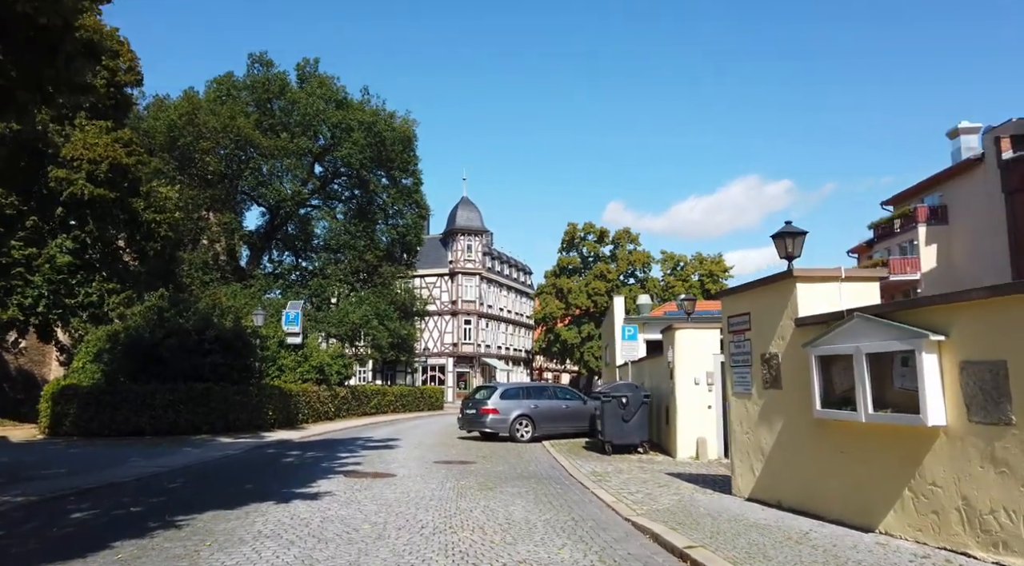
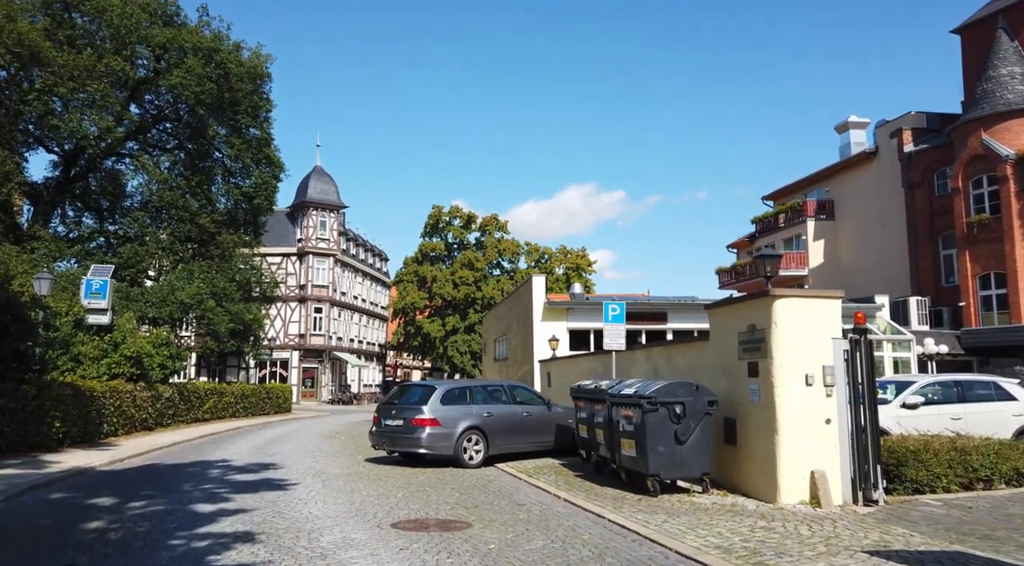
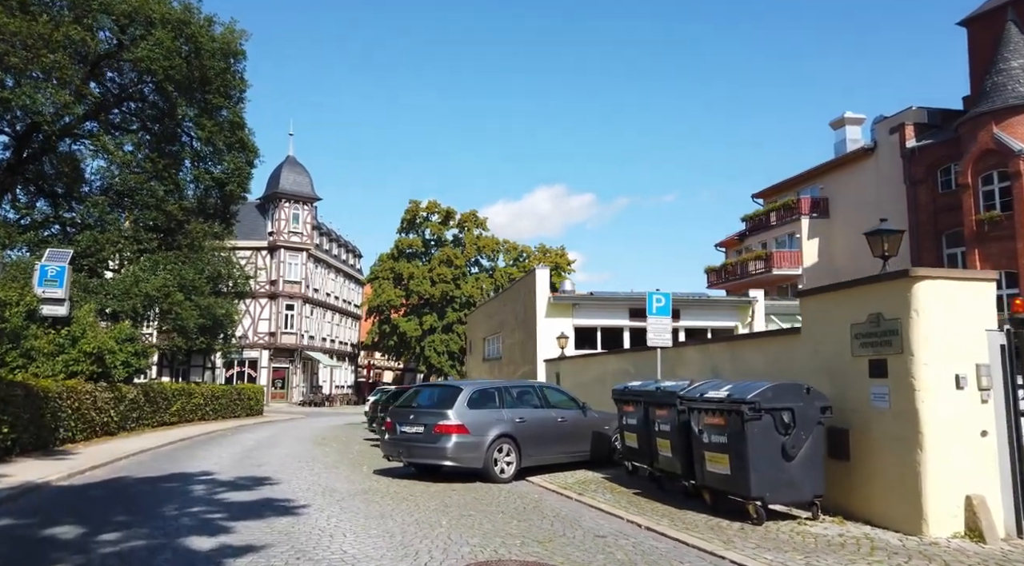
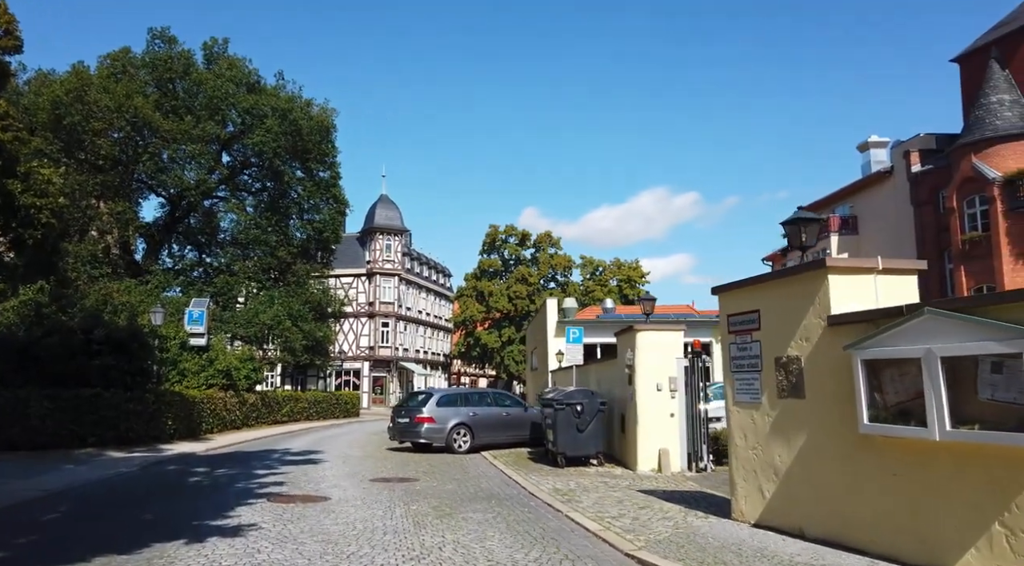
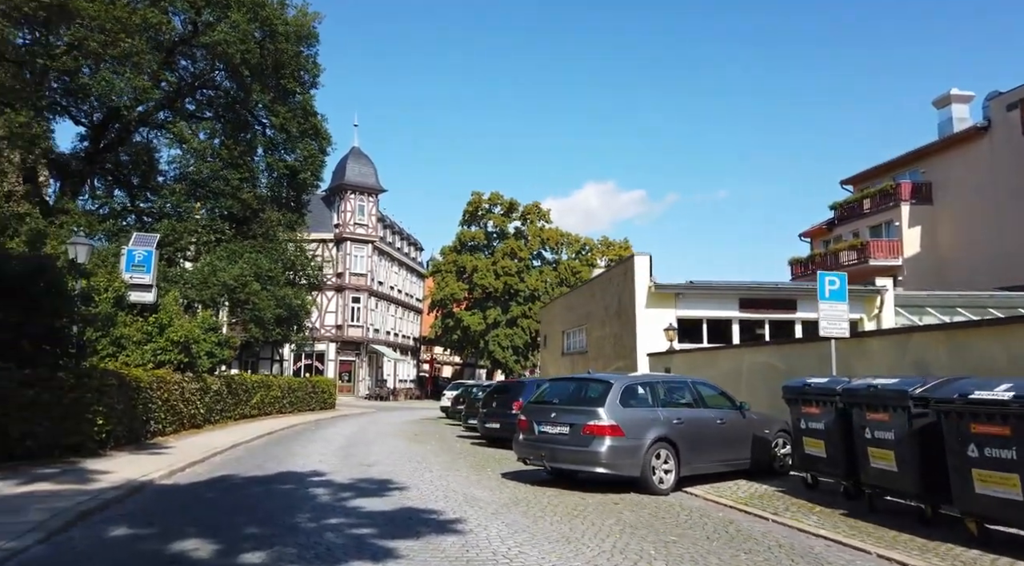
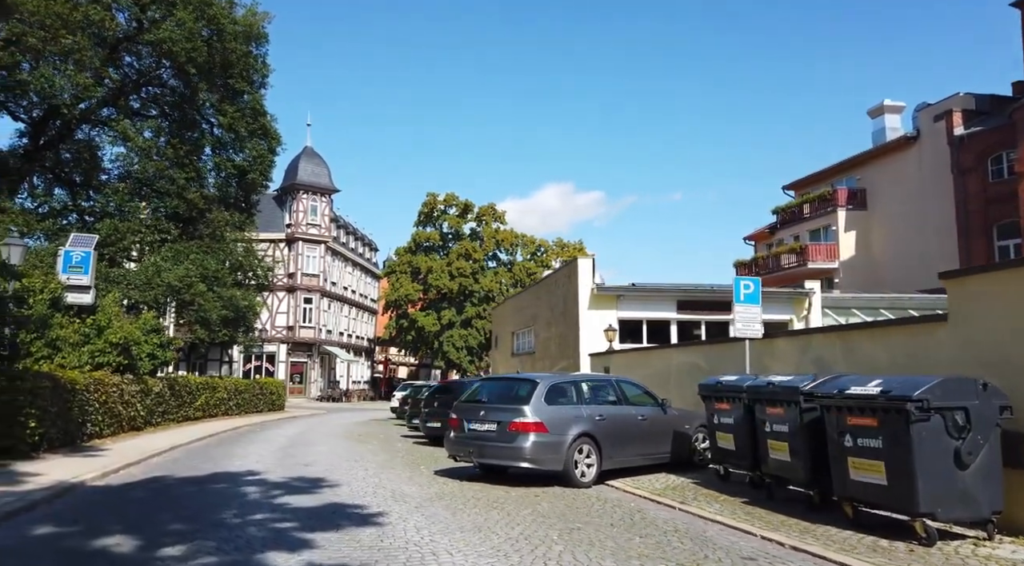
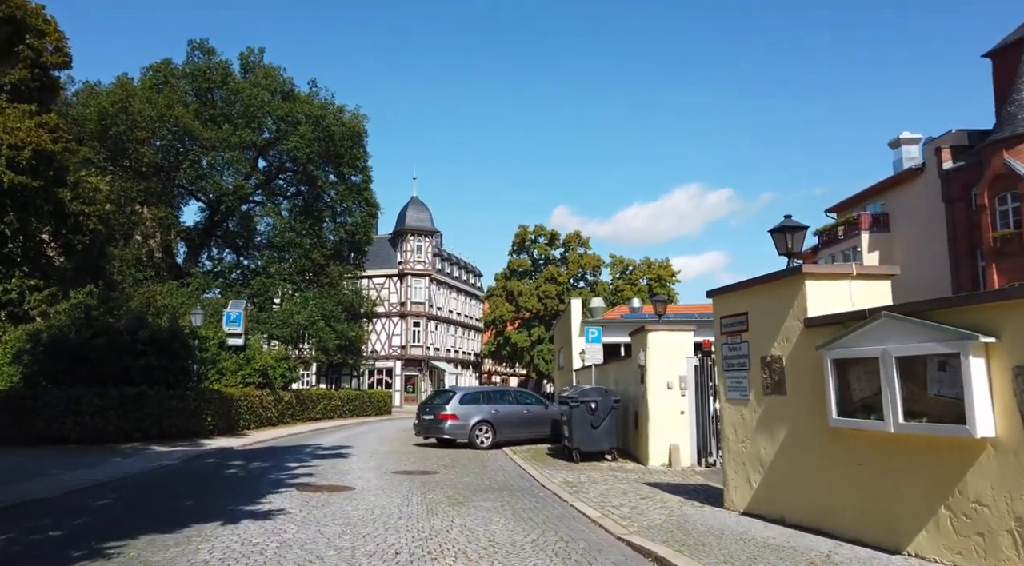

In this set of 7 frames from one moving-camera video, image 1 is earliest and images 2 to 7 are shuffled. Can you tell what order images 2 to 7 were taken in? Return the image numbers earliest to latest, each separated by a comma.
7, 4, 2, 3, 6, 5
